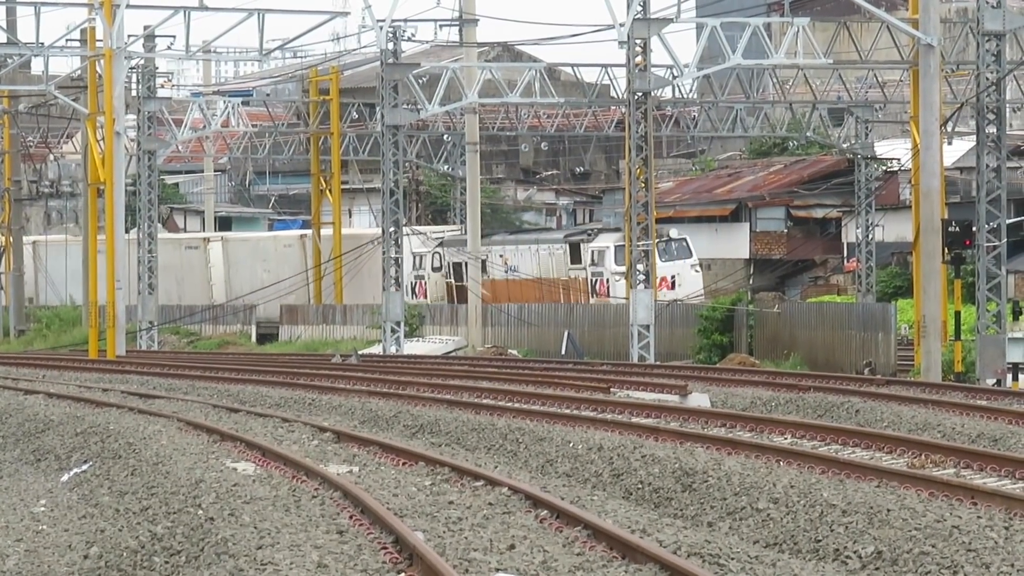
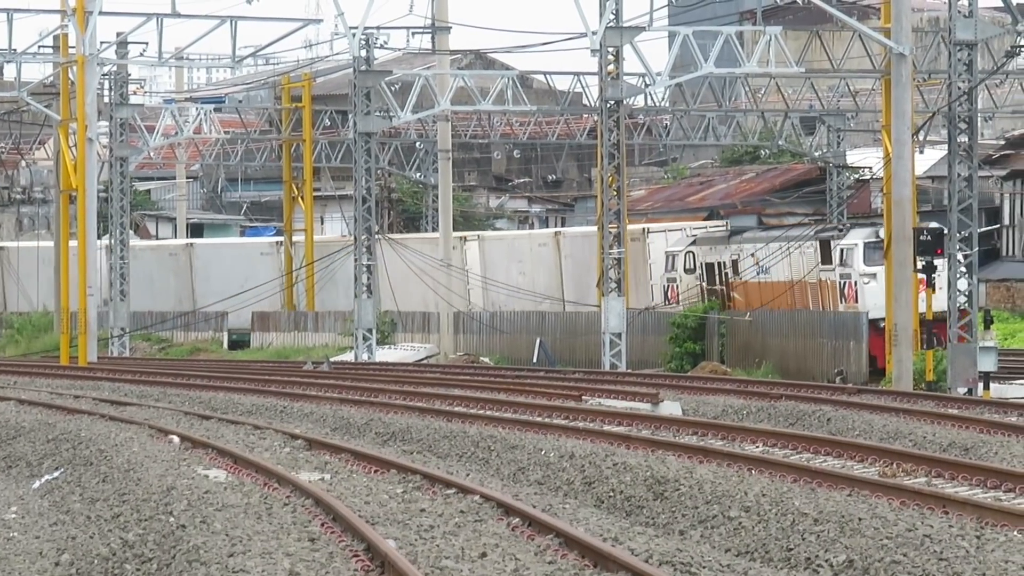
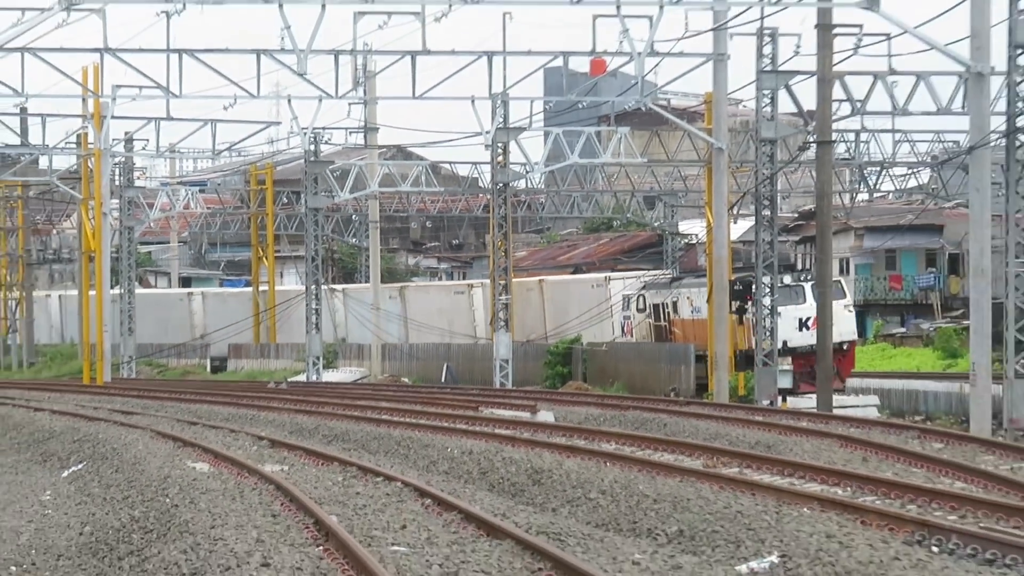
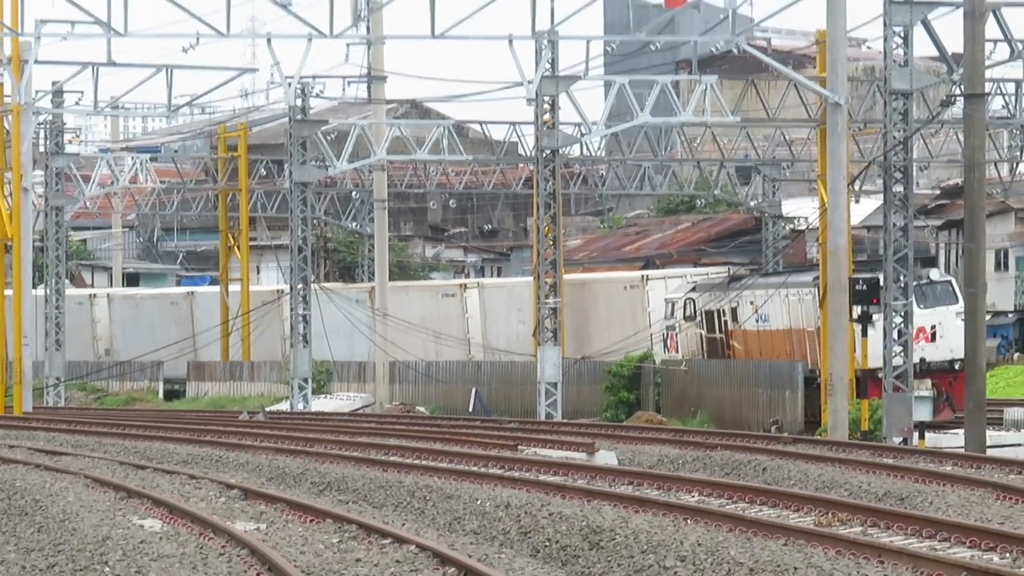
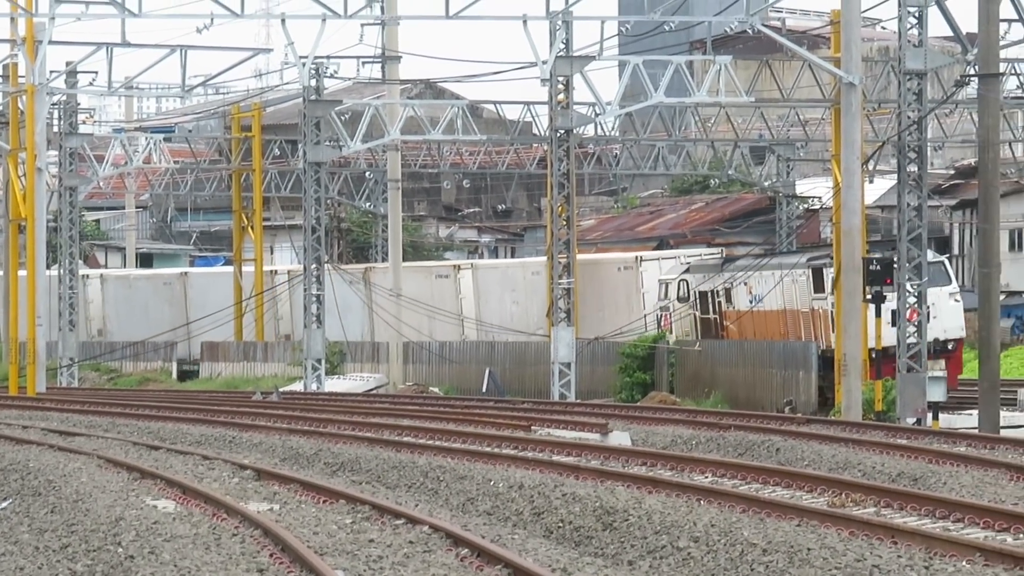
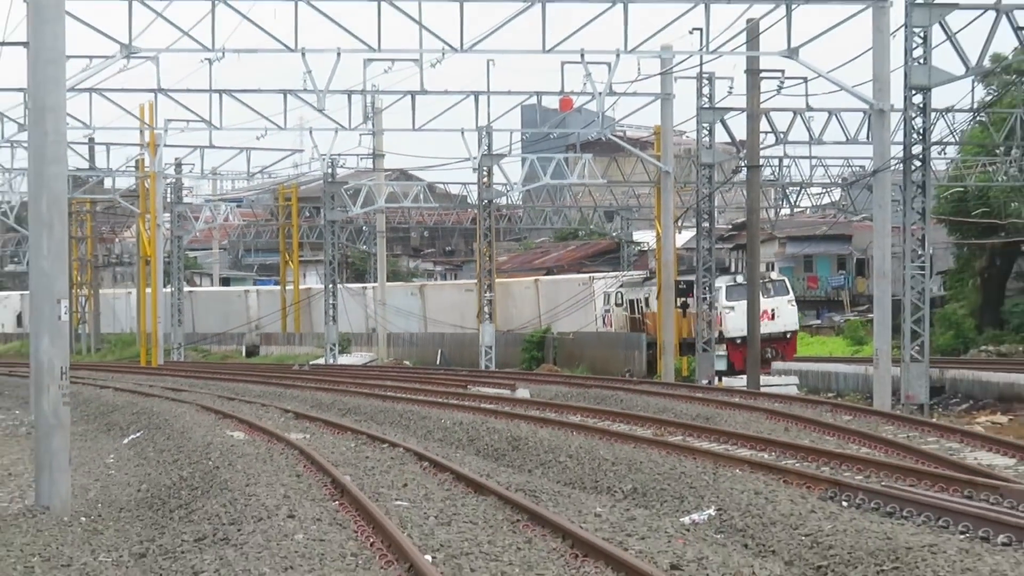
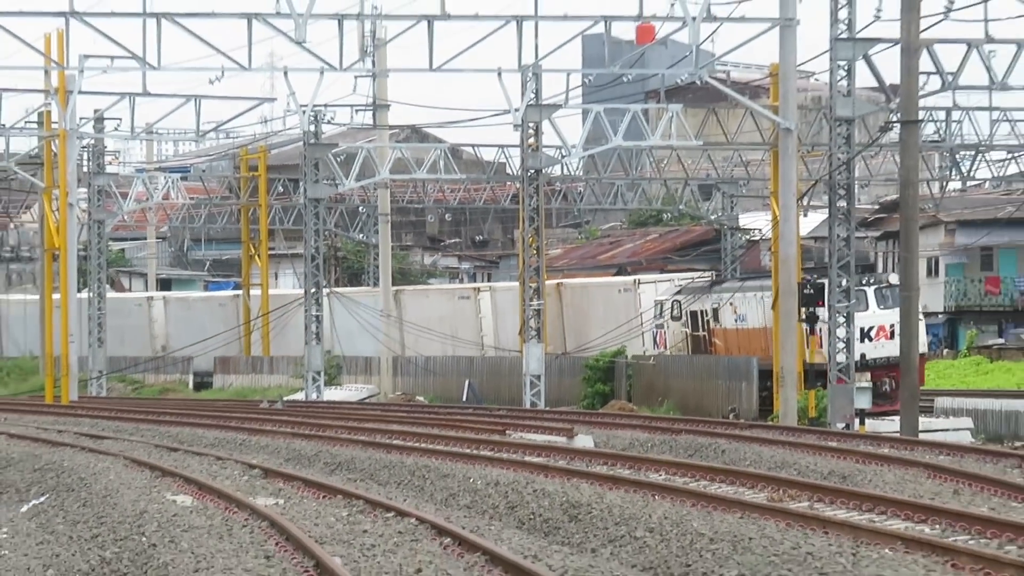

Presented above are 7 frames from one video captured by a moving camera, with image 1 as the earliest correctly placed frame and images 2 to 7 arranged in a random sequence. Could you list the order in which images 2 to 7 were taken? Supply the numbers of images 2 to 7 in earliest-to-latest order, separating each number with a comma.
2, 5, 4, 7, 3, 6
